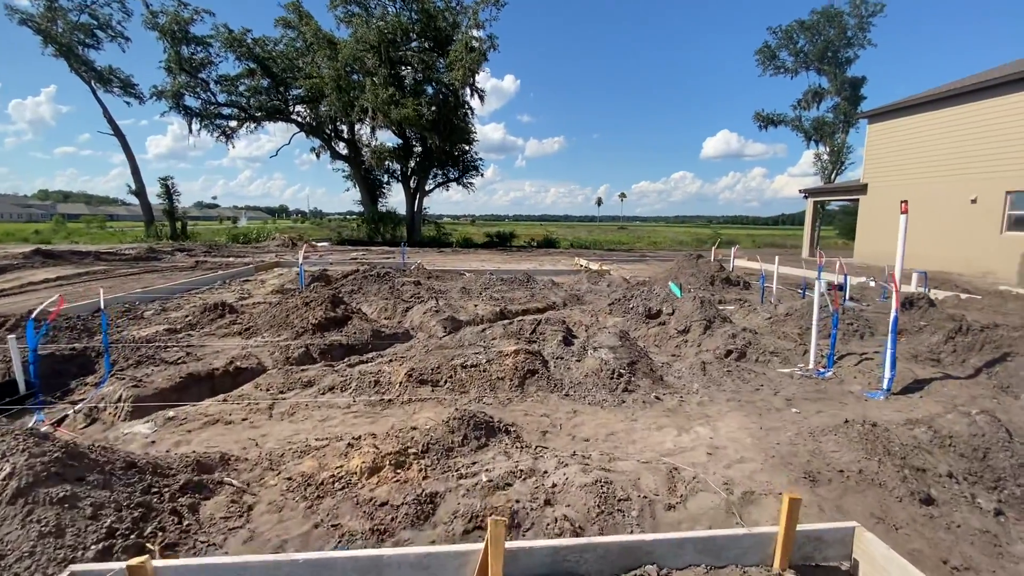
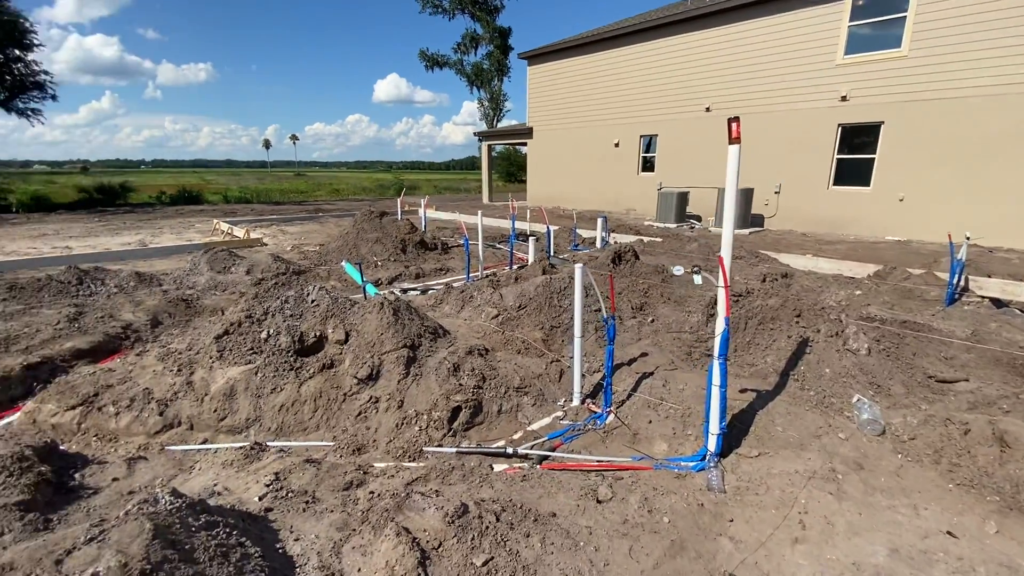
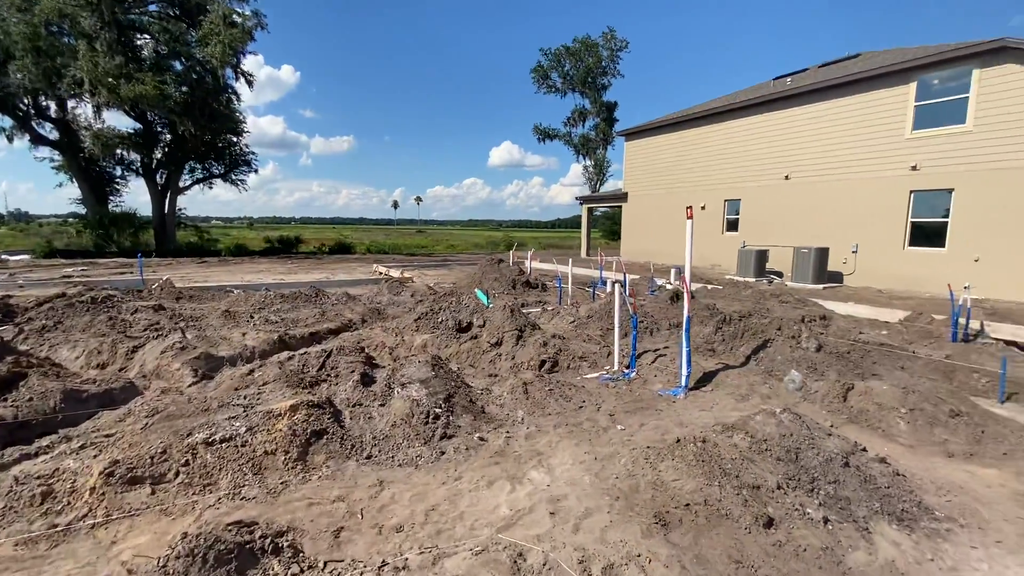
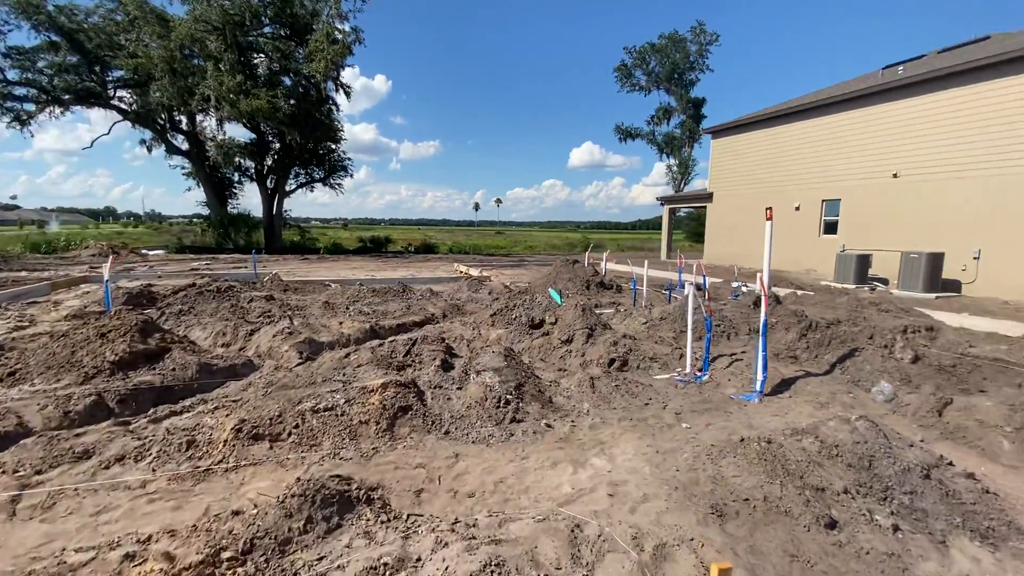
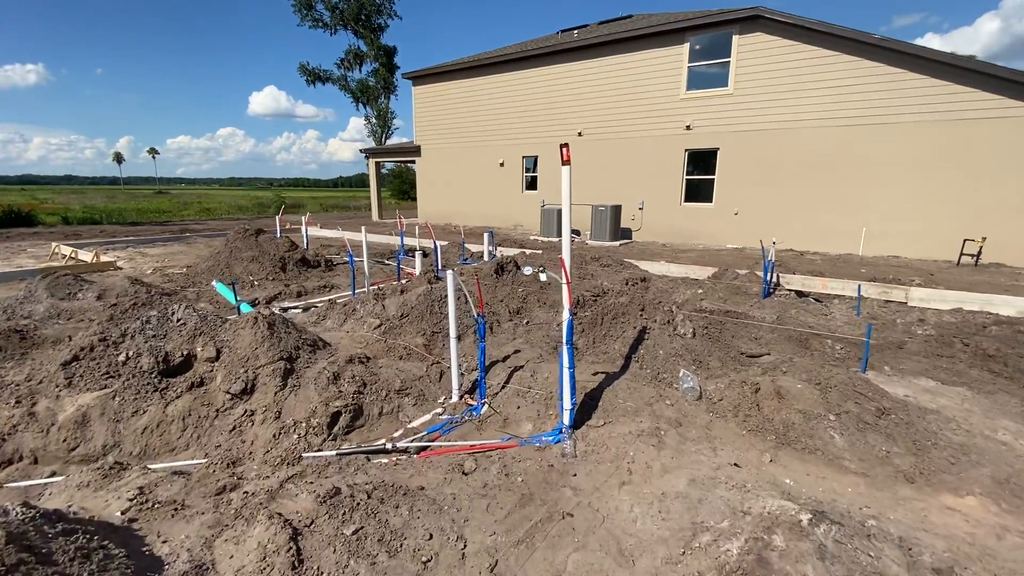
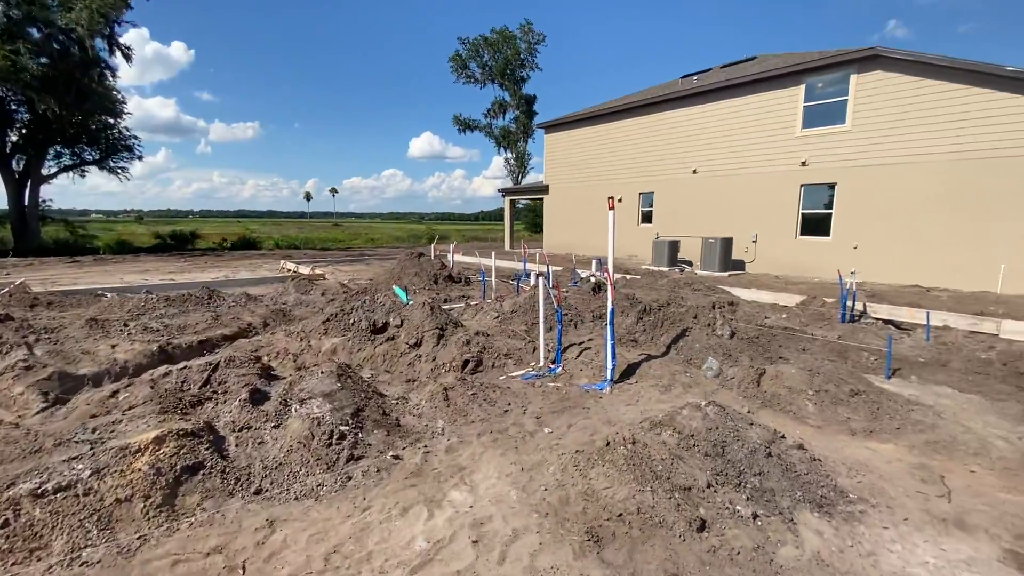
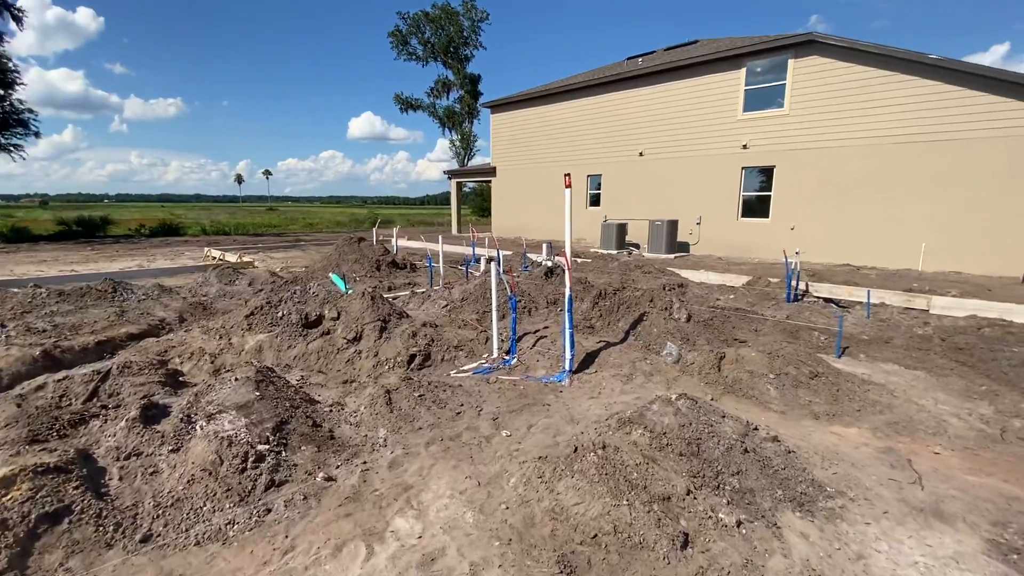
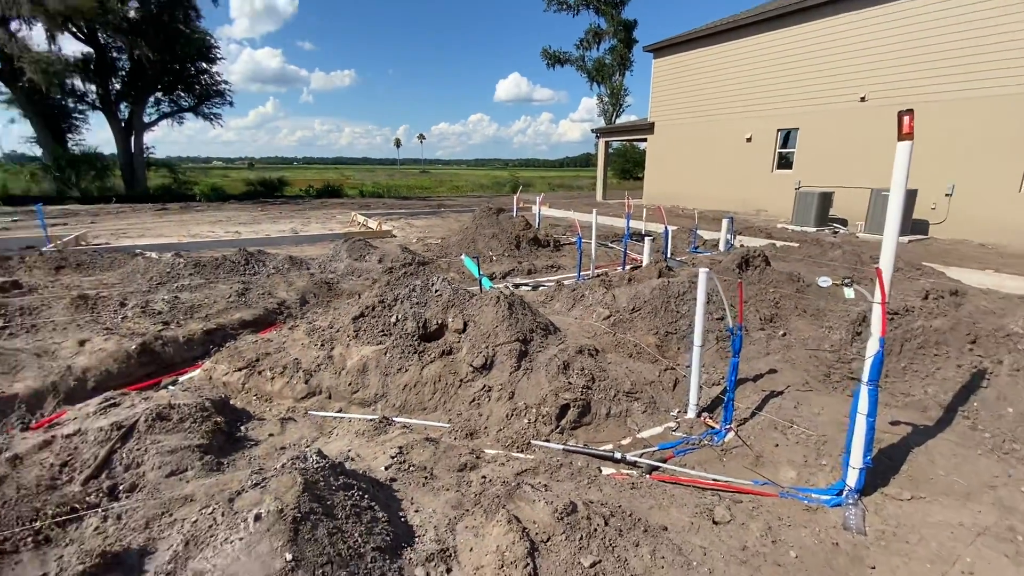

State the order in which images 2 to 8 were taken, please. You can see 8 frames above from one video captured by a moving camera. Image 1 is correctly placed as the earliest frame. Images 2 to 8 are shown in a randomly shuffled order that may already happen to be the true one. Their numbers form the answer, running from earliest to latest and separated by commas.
4, 3, 6, 7, 5, 2, 8
